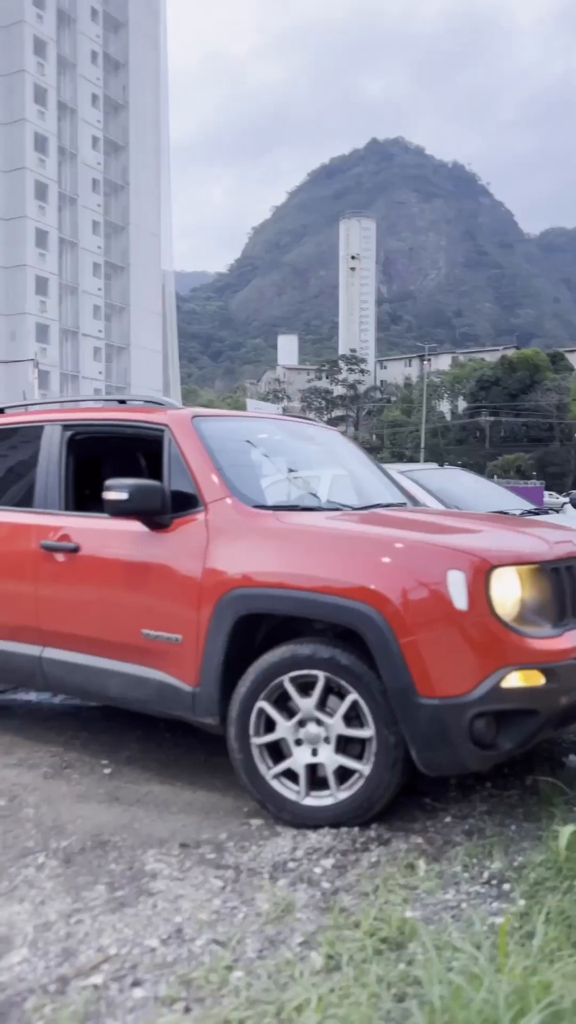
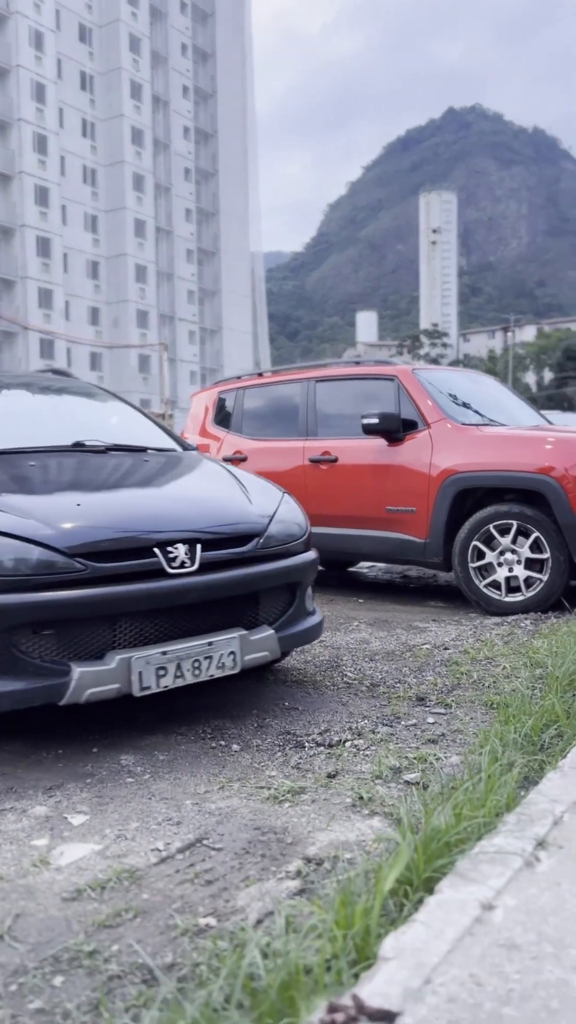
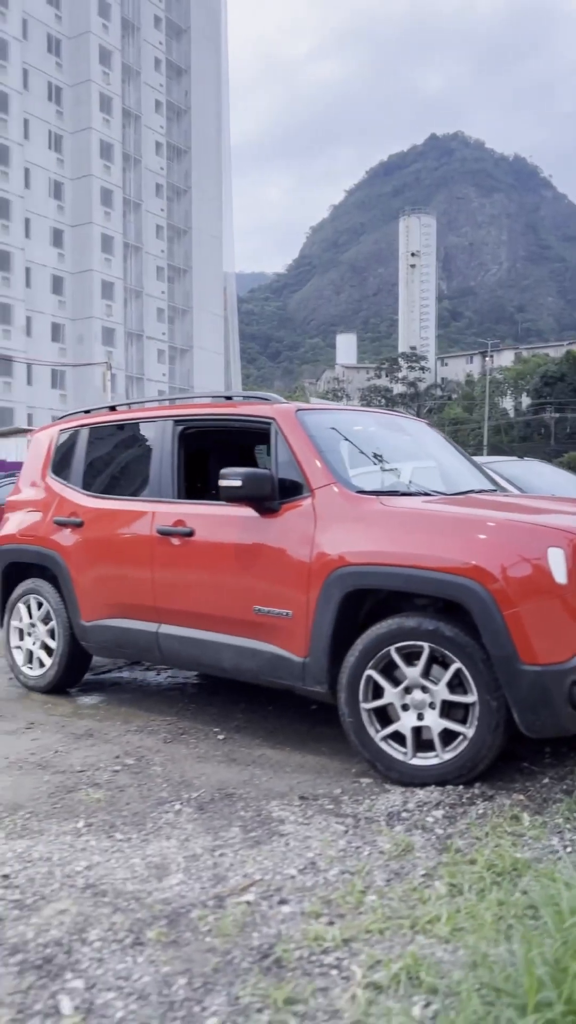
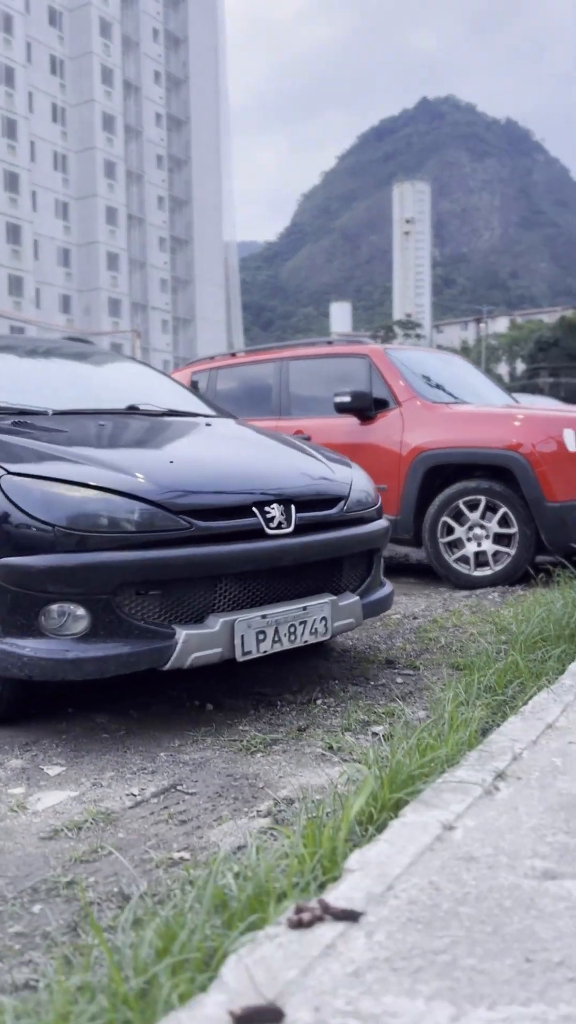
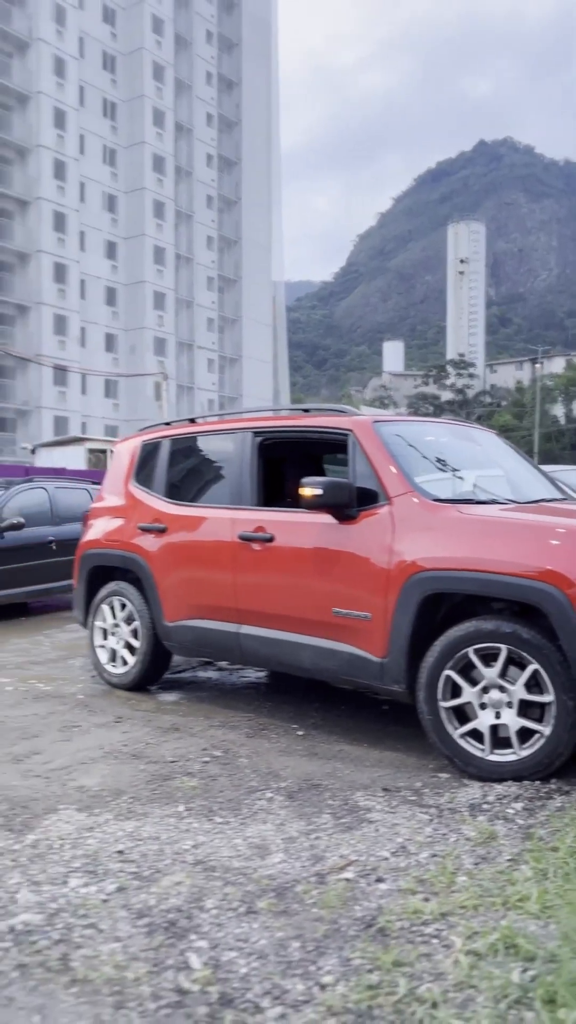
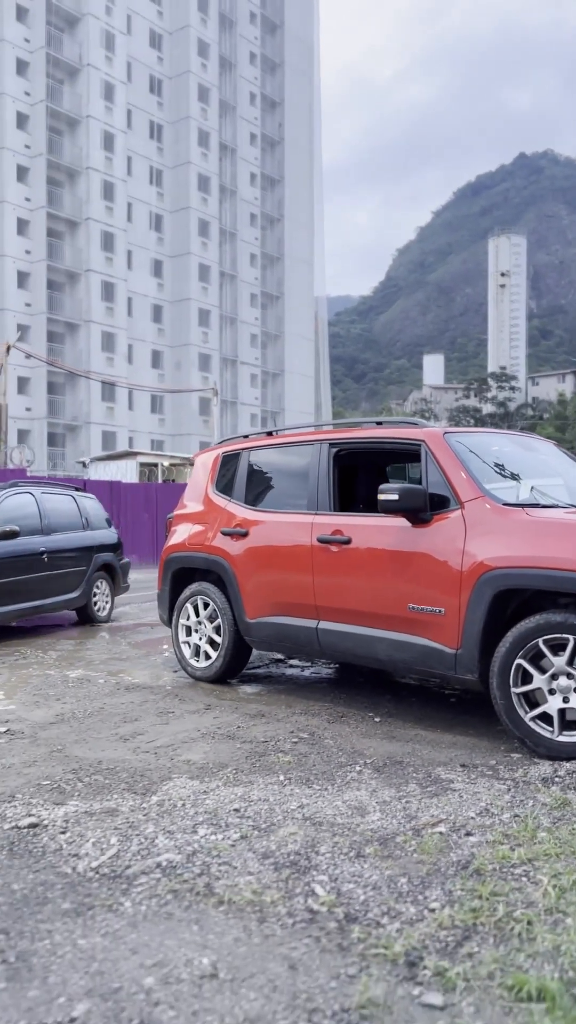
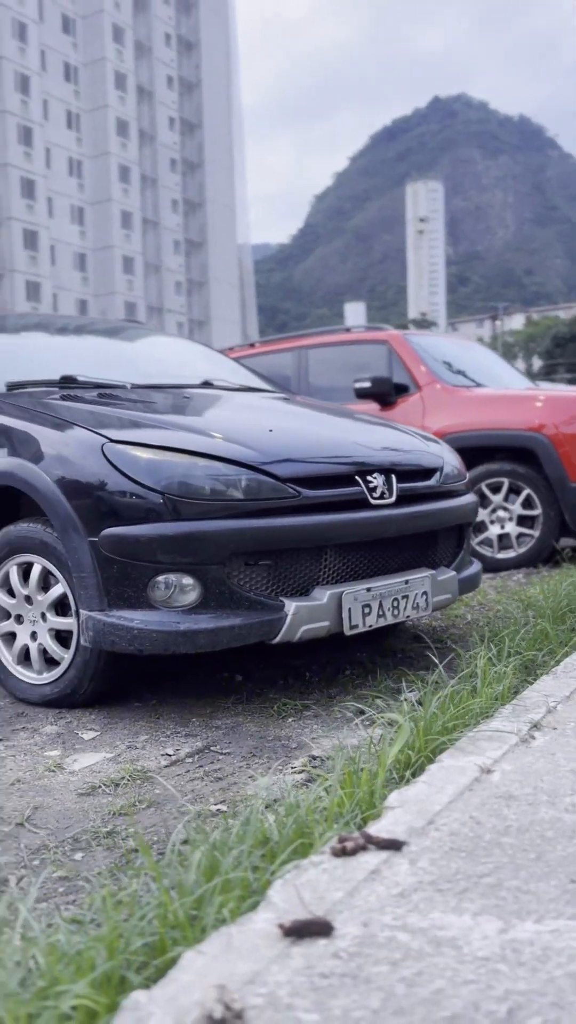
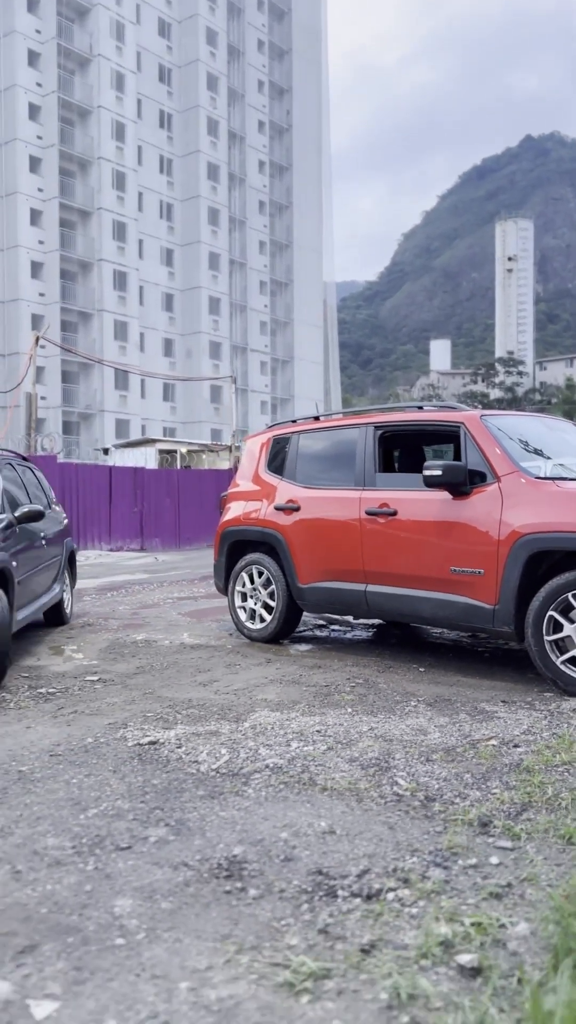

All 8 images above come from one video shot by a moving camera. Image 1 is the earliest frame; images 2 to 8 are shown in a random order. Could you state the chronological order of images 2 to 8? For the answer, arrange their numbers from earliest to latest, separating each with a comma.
3, 5, 6, 8, 2, 4, 7
